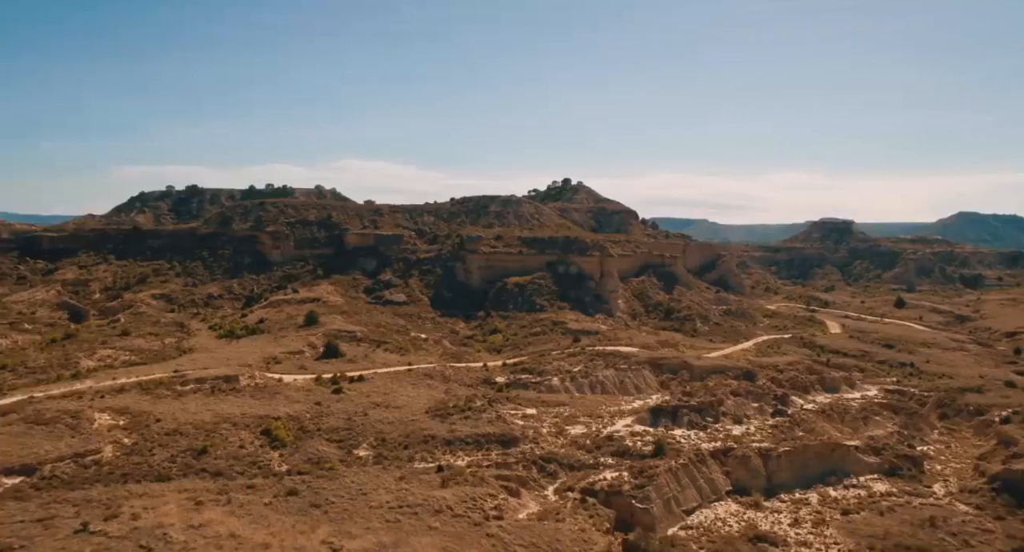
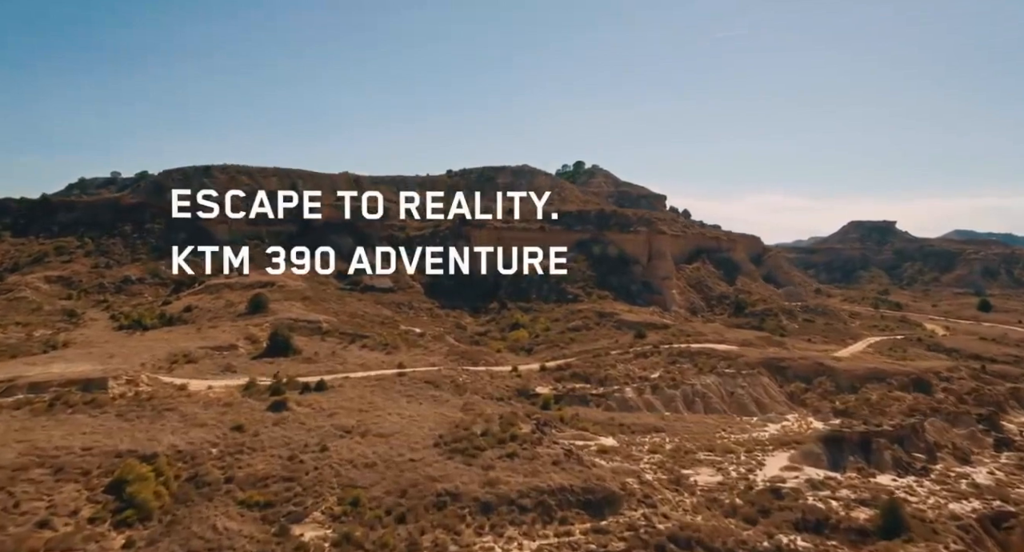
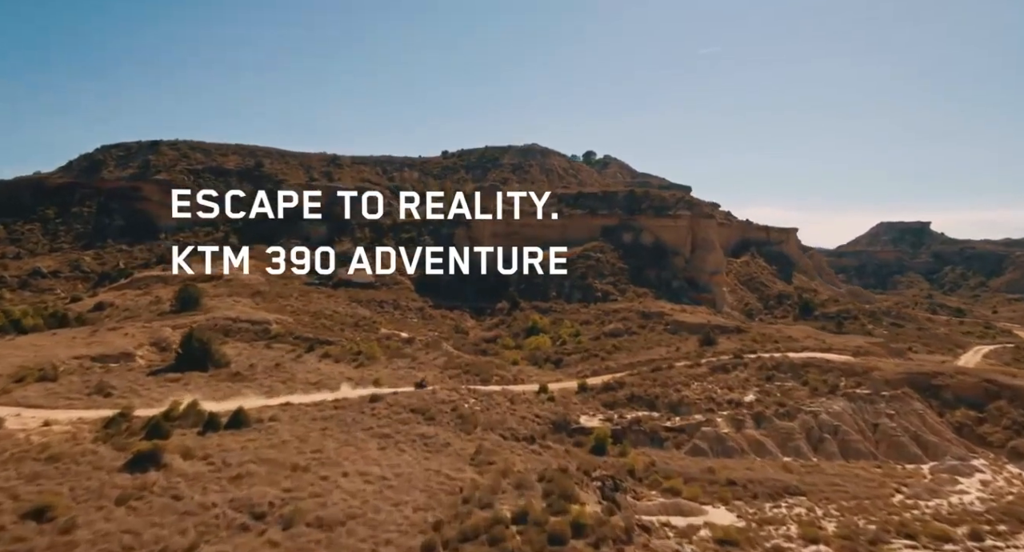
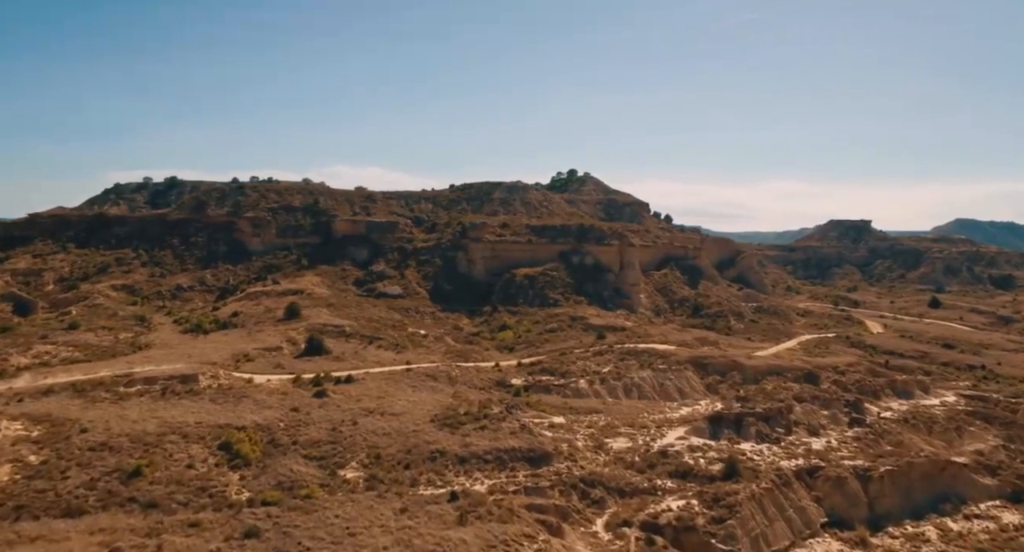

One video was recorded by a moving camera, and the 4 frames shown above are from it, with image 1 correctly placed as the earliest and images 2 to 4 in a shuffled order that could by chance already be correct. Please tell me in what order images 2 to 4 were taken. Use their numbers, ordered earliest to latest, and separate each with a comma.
4, 2, 3
